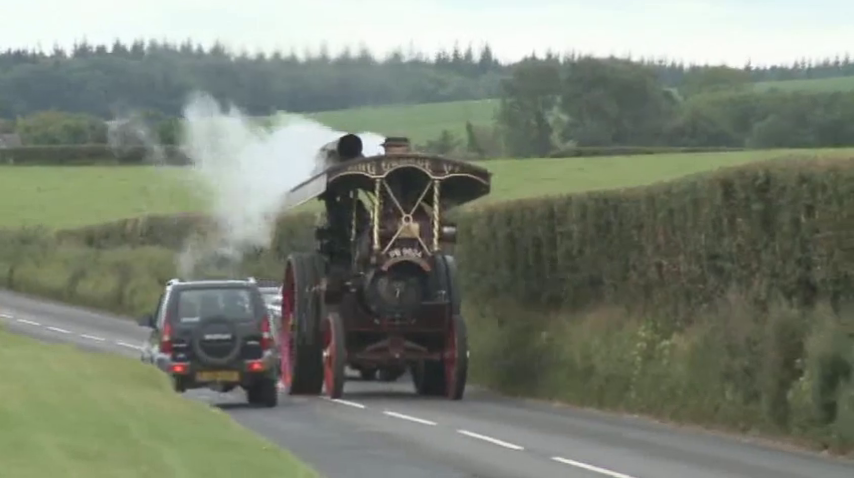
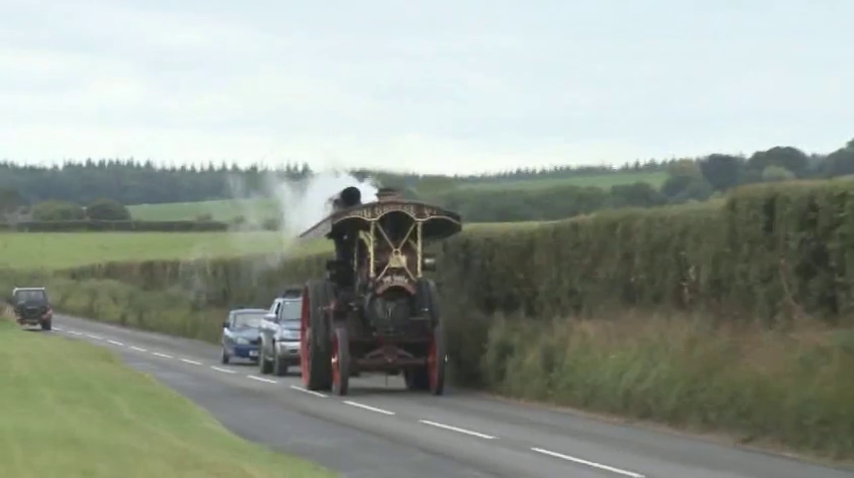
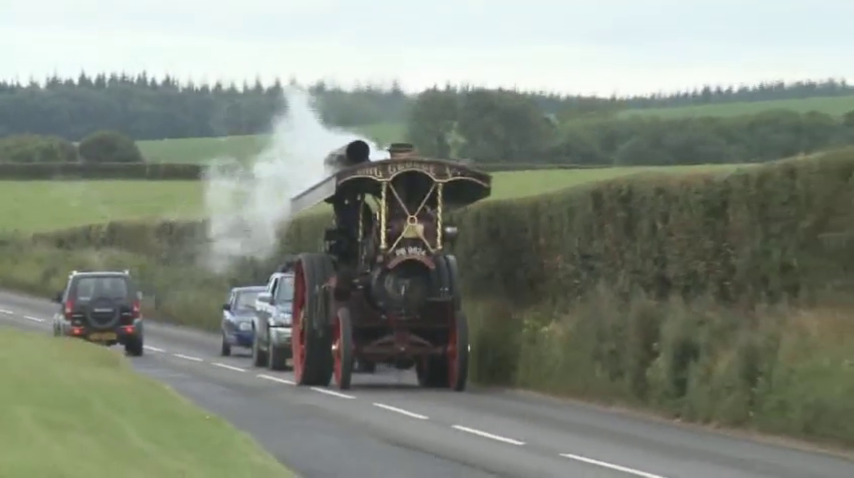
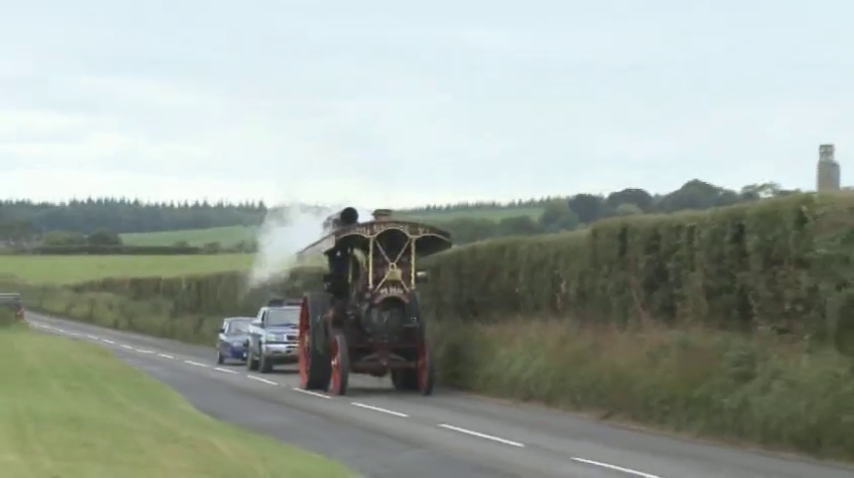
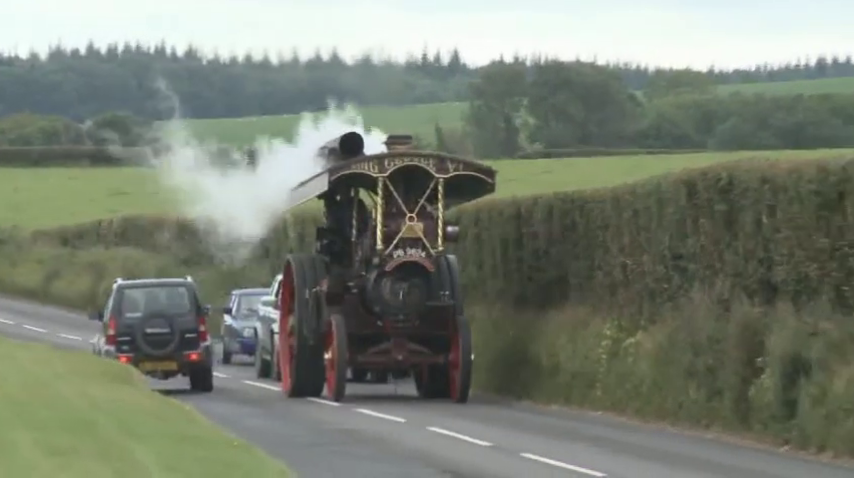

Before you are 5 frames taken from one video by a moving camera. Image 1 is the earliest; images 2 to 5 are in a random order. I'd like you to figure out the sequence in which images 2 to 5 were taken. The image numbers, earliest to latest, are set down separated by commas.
5, 3, 2, 4
